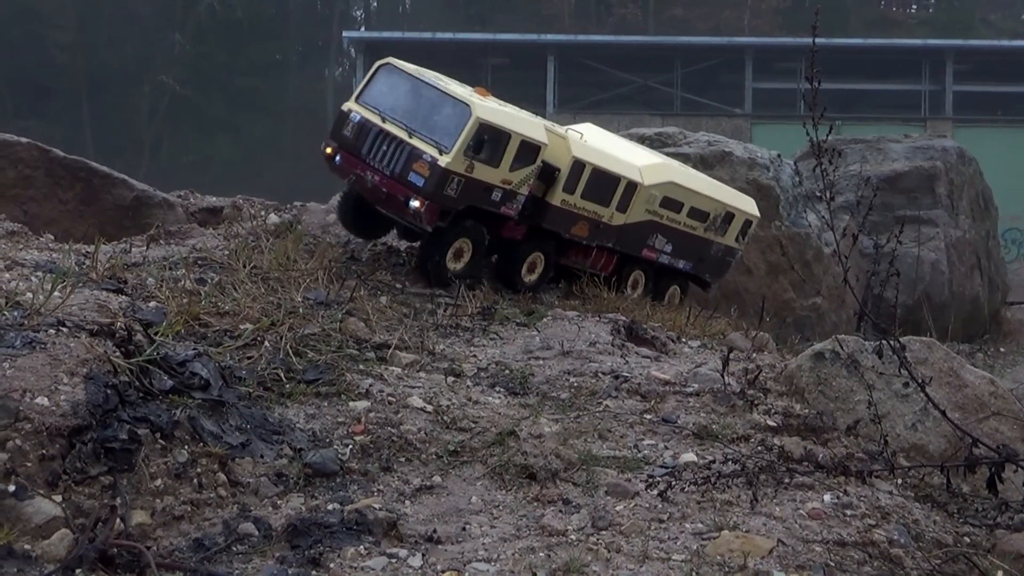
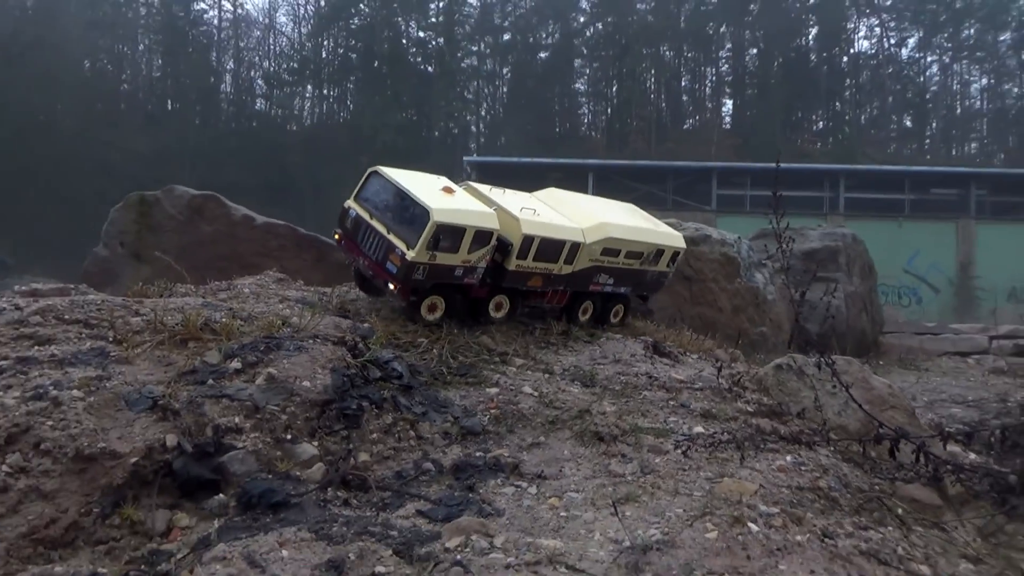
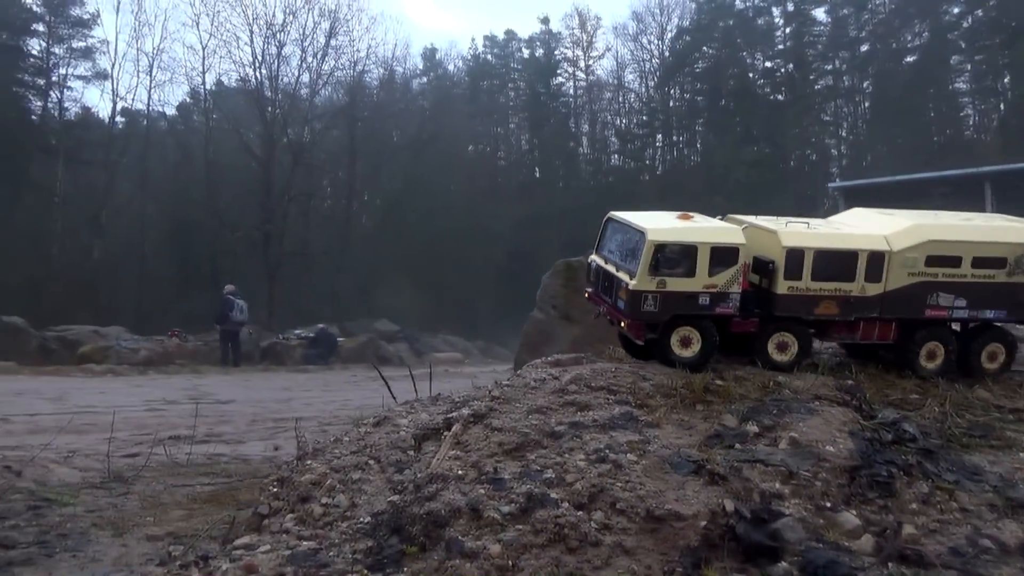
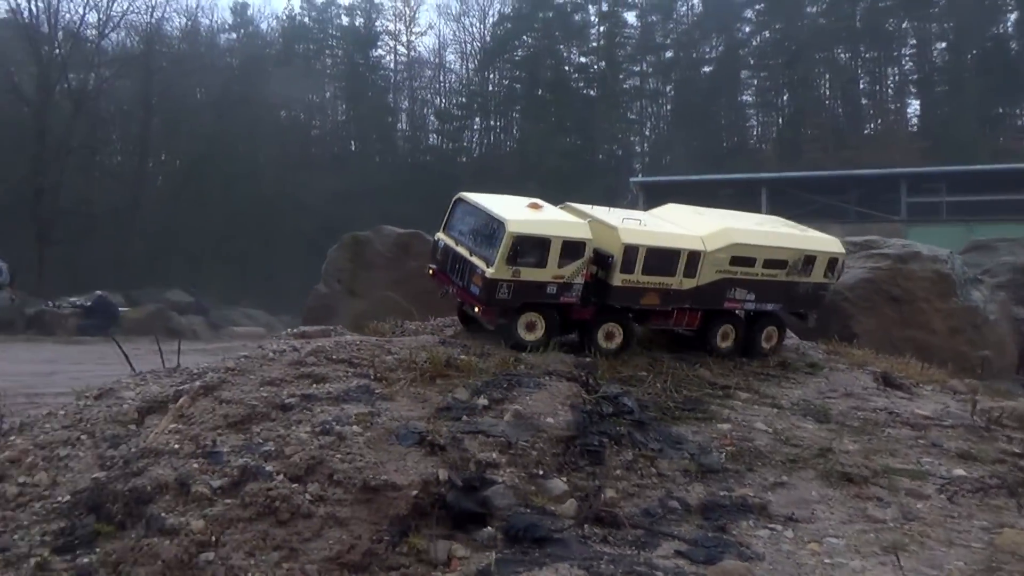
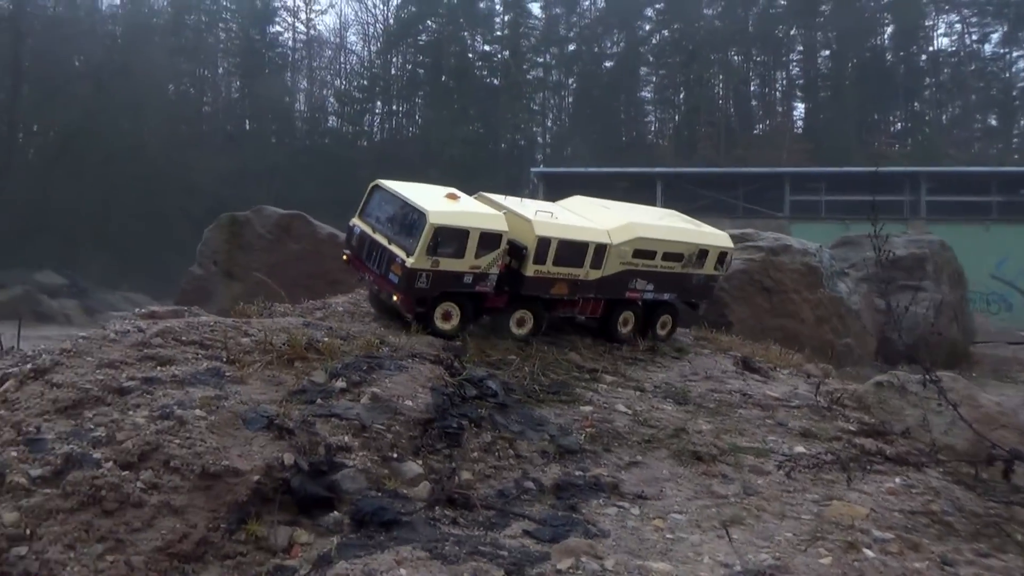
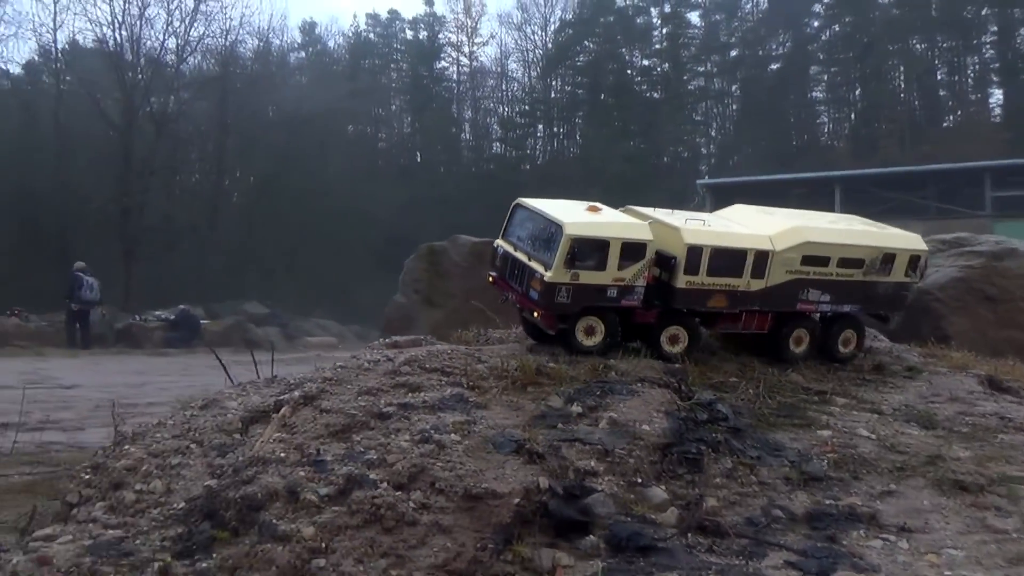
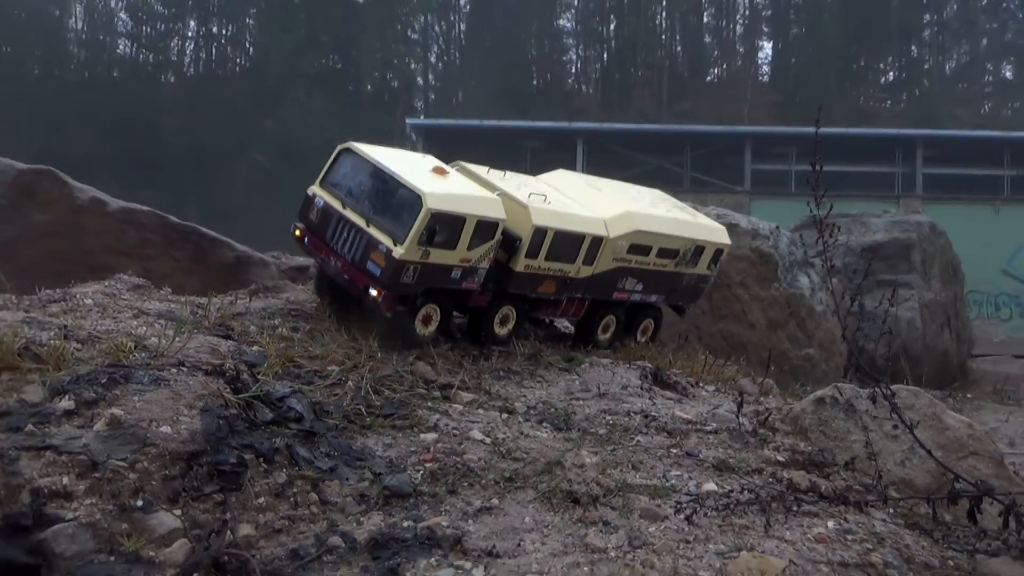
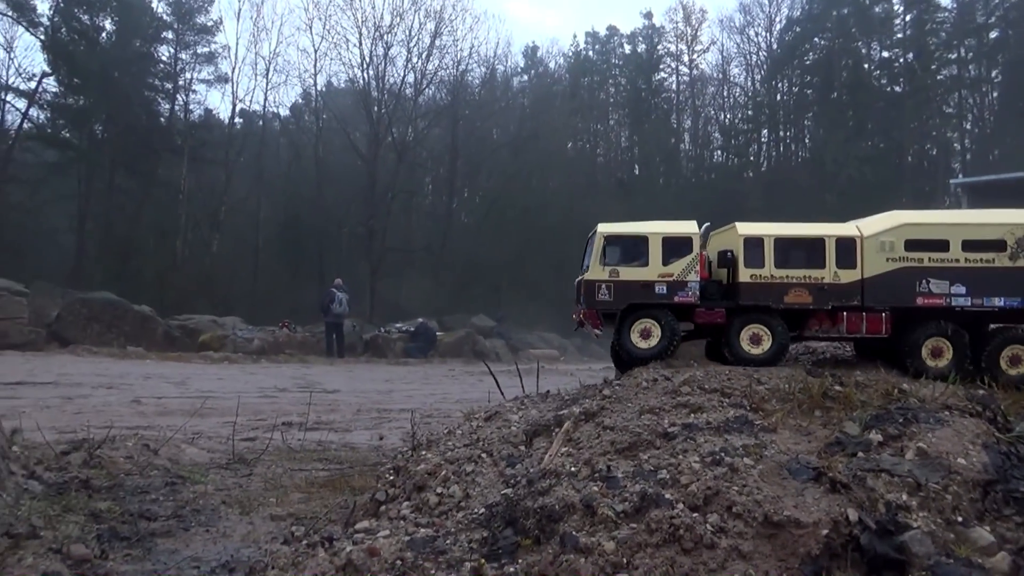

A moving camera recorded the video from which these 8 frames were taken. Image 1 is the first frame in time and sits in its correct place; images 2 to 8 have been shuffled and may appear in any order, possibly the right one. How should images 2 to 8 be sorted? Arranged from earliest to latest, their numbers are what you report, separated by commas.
7, 2, 5, 4, 6, 3, 8
